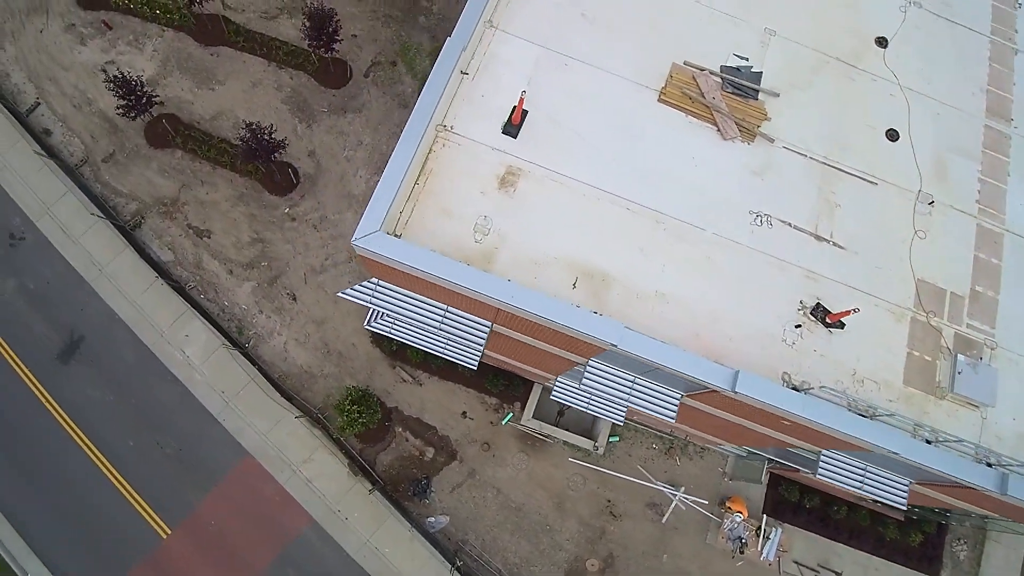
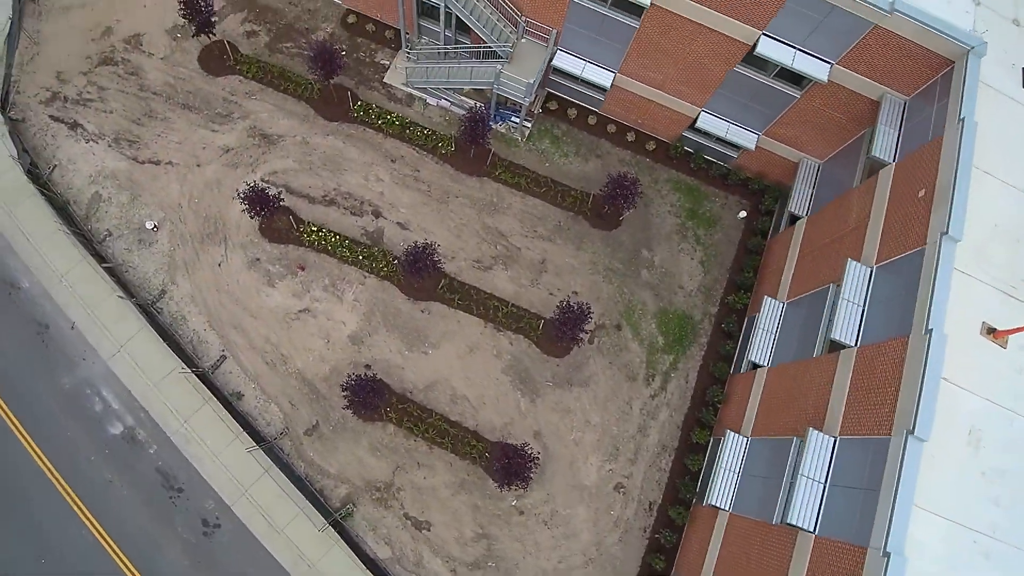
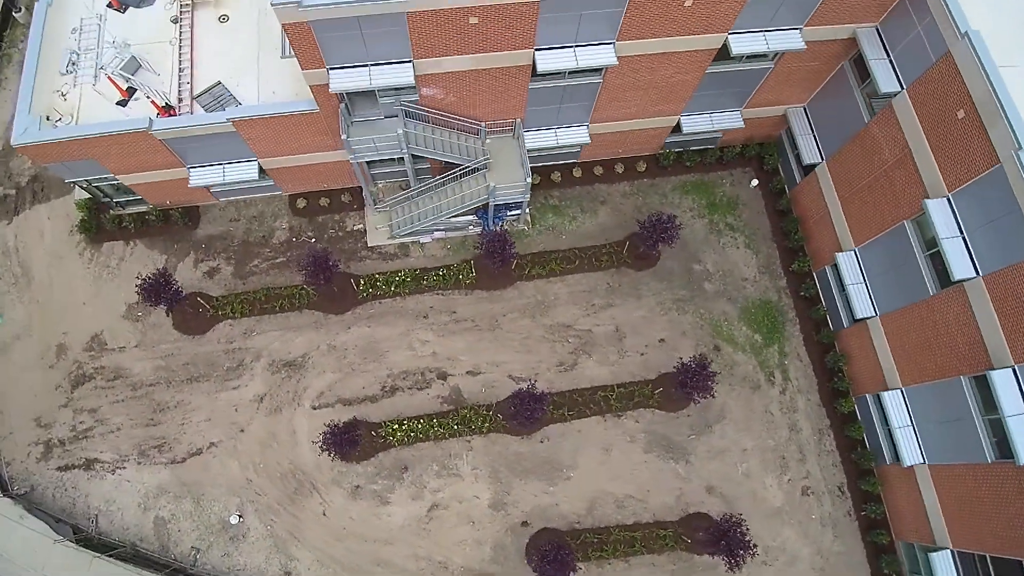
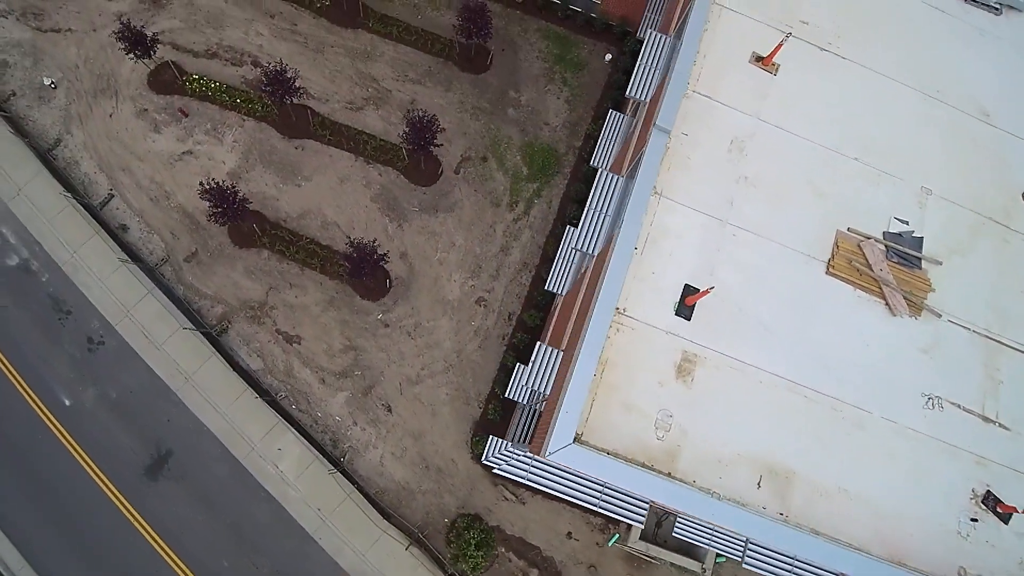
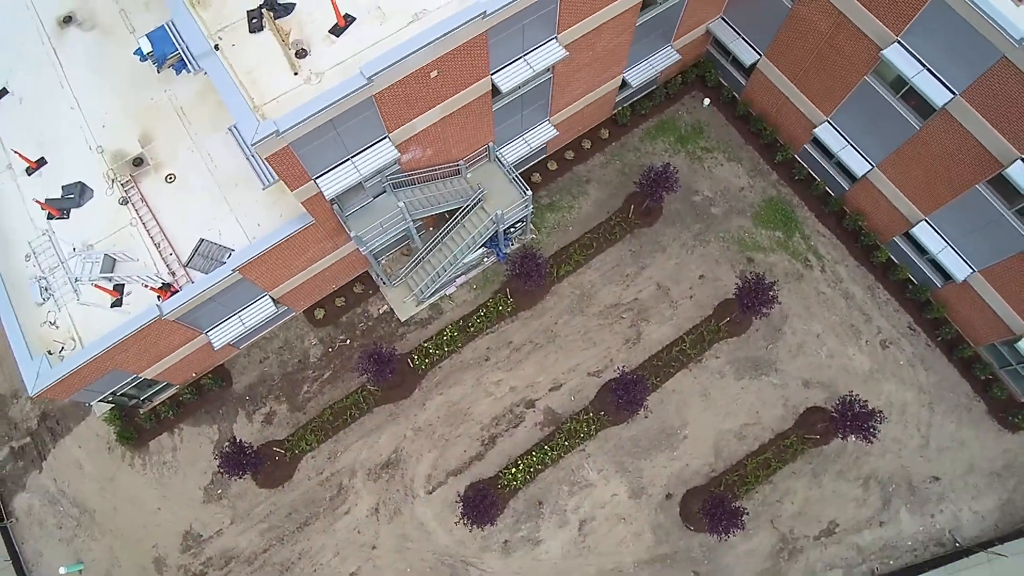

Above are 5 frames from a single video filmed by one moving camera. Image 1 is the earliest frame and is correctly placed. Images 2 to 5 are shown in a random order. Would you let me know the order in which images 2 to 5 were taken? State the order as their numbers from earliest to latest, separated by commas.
4, 2, 3, 5
